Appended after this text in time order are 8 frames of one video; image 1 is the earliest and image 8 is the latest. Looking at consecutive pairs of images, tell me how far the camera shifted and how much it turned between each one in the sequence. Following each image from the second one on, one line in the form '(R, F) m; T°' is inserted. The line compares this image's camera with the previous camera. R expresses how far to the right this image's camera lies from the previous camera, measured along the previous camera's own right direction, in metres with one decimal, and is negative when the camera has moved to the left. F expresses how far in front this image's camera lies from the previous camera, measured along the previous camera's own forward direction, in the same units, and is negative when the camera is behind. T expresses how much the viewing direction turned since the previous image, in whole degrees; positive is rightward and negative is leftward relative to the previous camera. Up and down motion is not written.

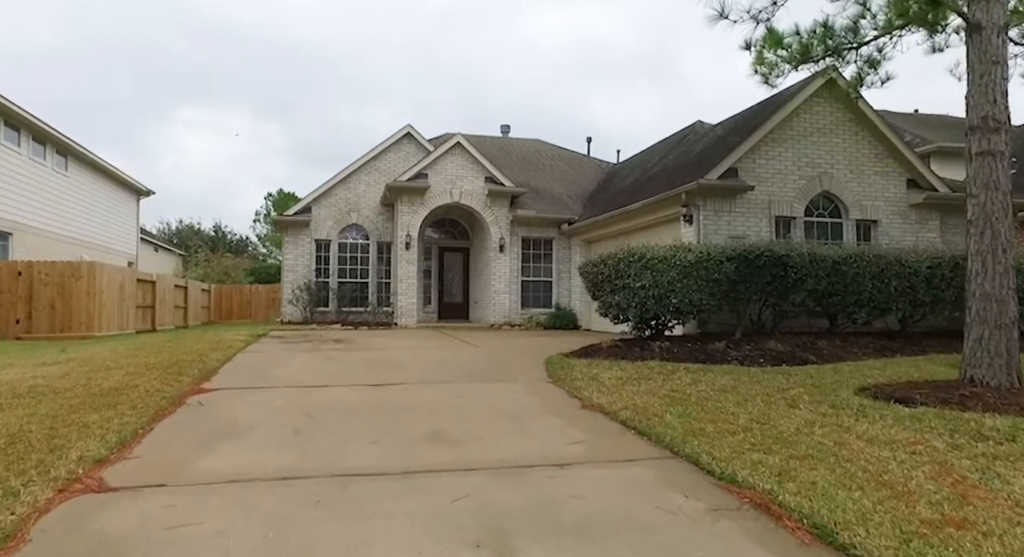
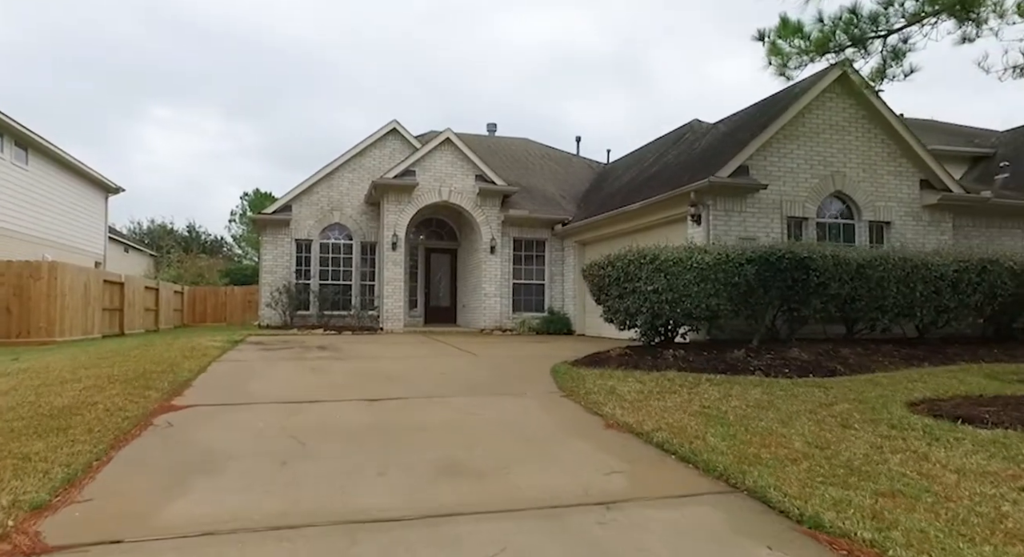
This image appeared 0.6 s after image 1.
(-0.3, +0.7) m; +2°
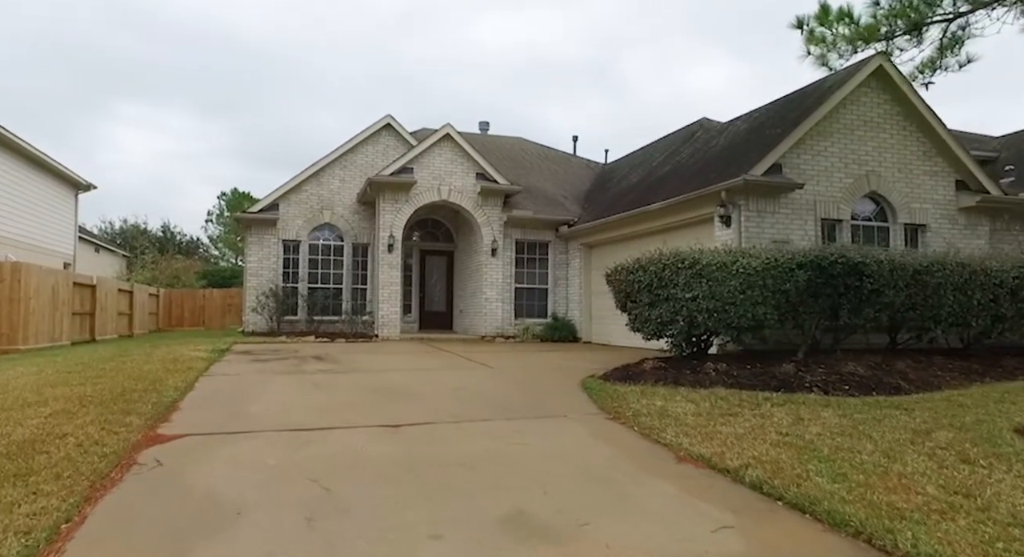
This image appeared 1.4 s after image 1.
(-0.6, +0.9) m; +2°
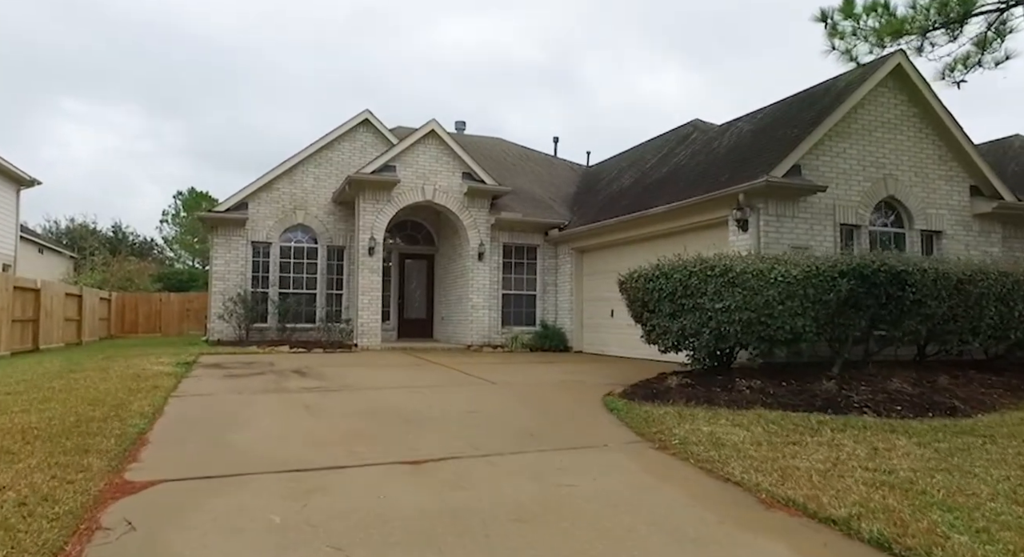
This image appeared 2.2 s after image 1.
(-0.6, +0.9) m; +3°
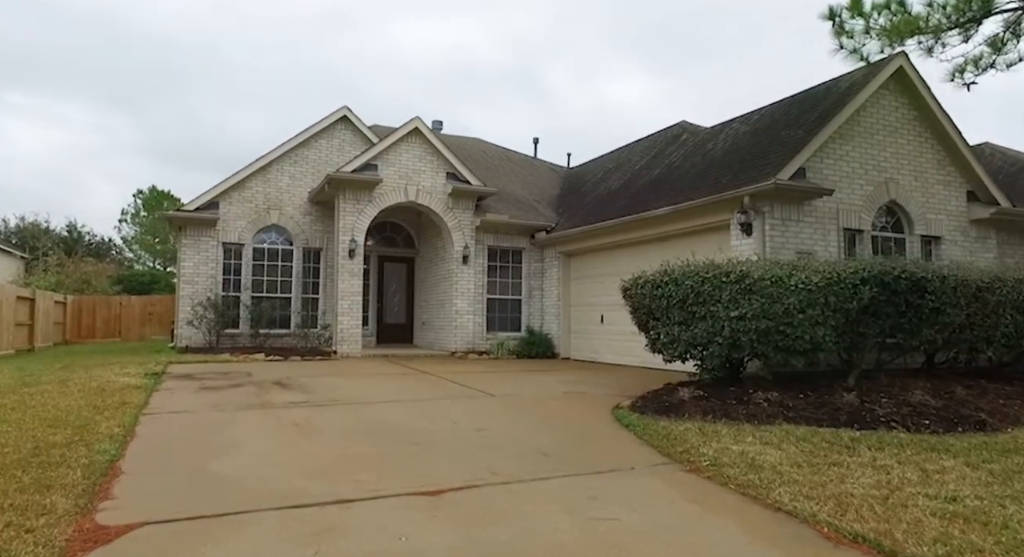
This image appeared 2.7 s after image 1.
(-0.4, +0.5) m; +3°
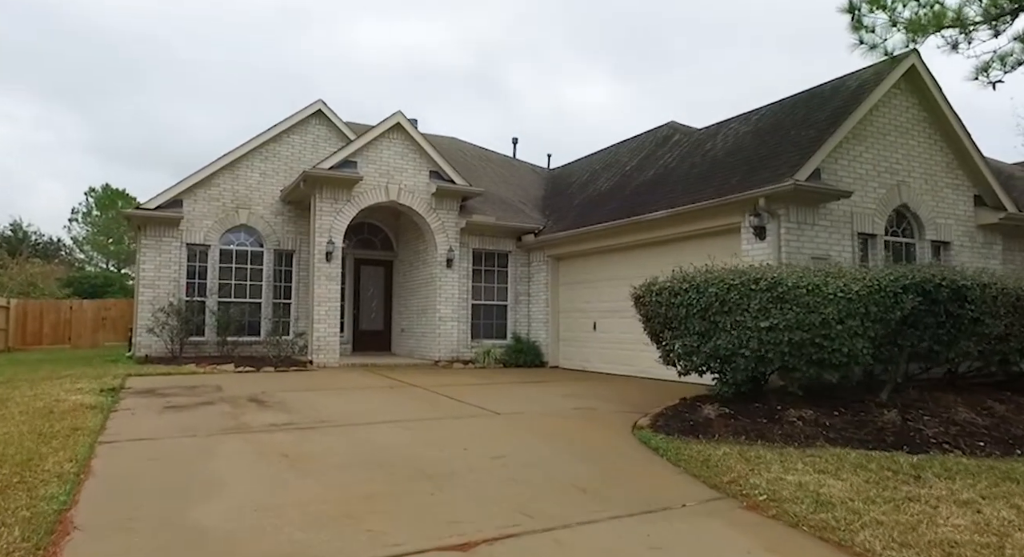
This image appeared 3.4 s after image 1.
(-0.5, +0.7) m; +3°
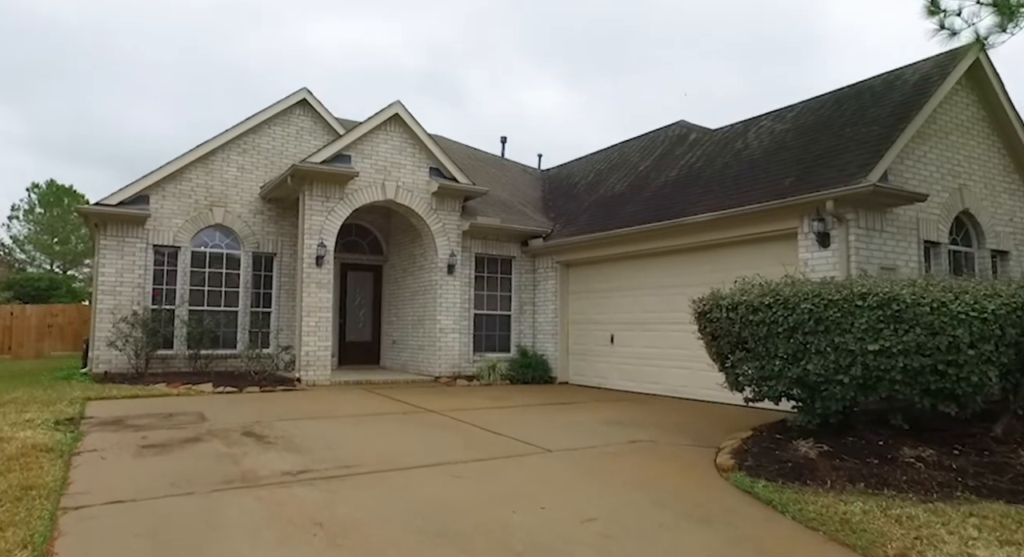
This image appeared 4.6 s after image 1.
(-0.9, +1.2) m; +3°
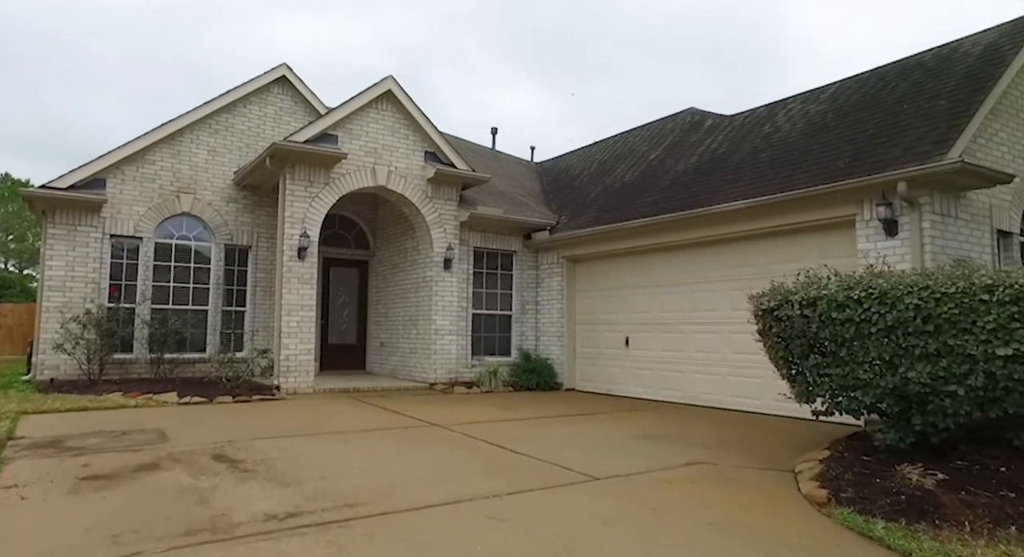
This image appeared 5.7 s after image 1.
(-0.5, +1.2) m; +2°
